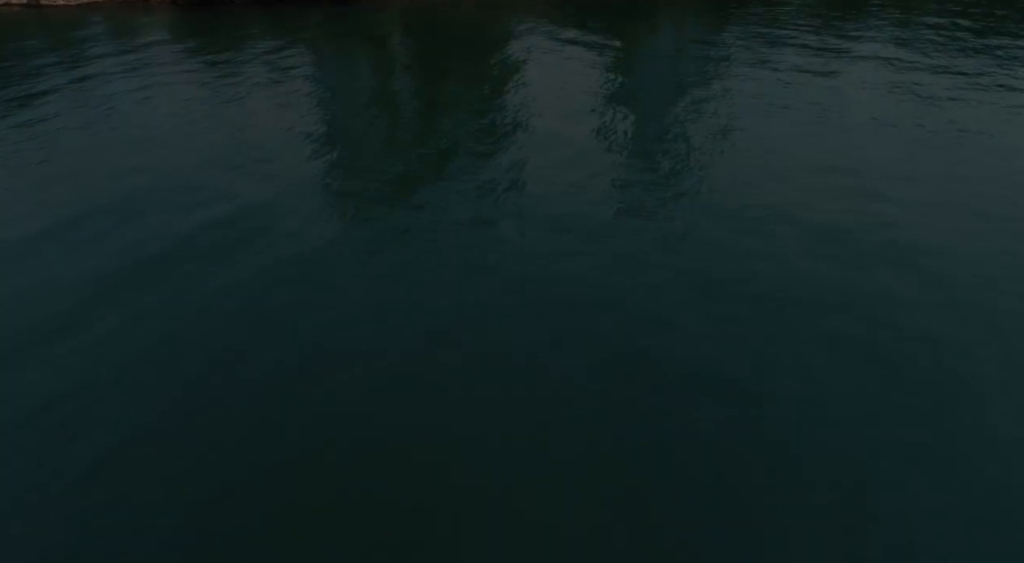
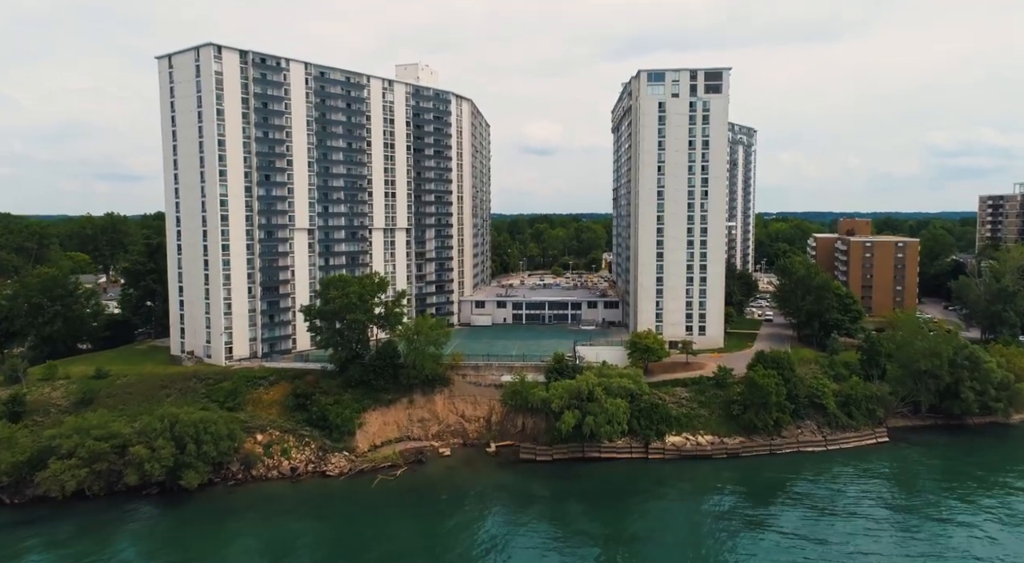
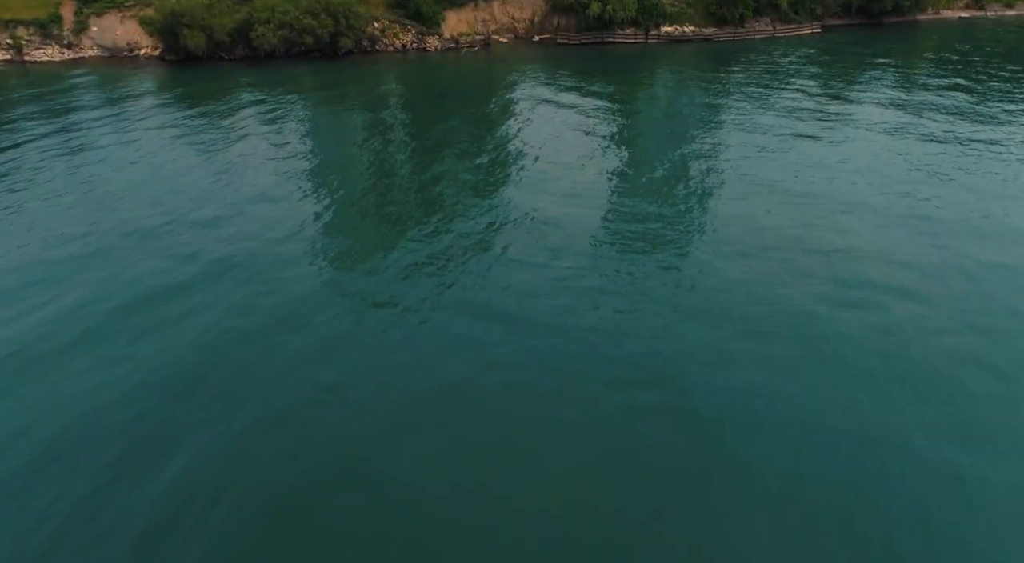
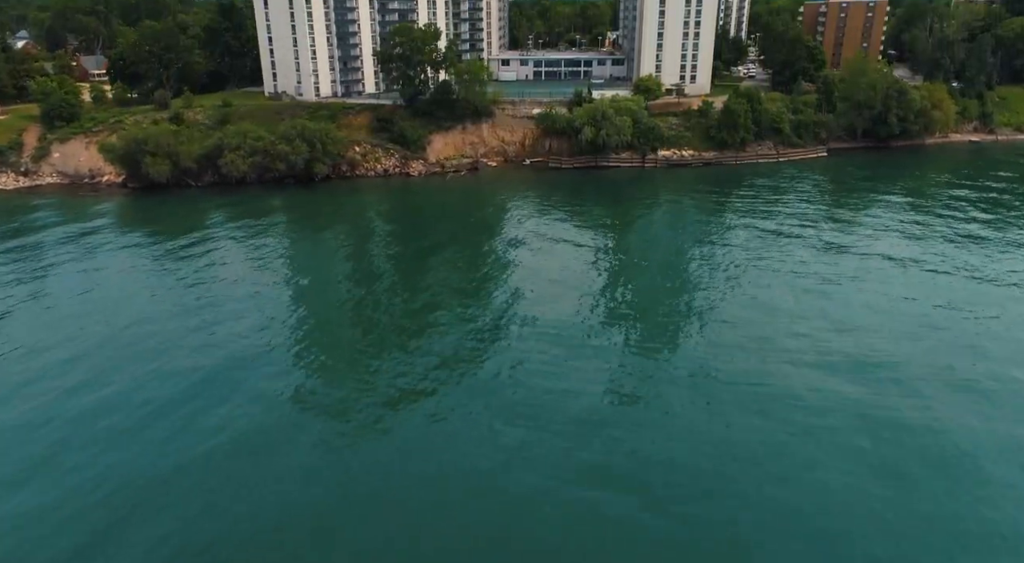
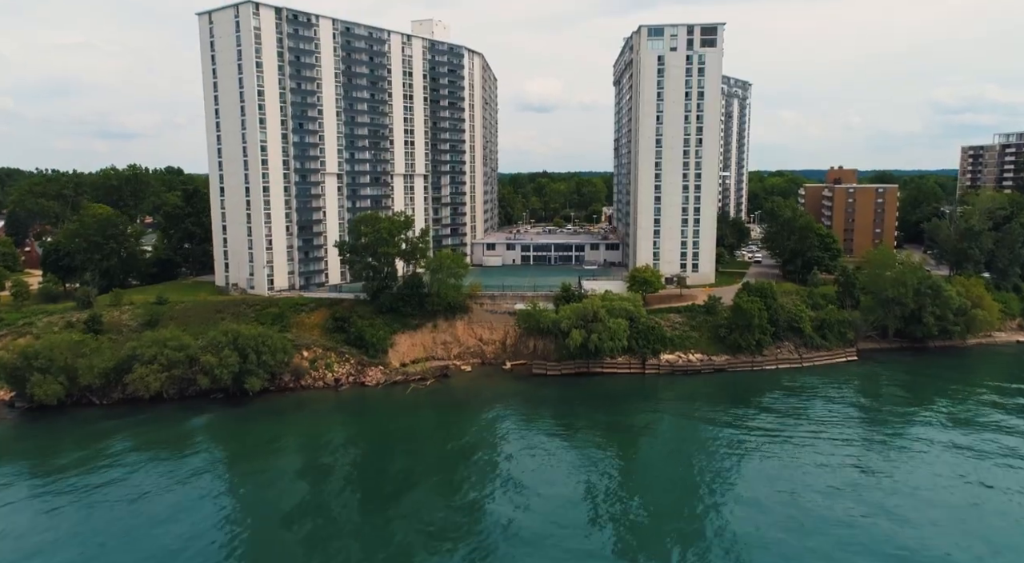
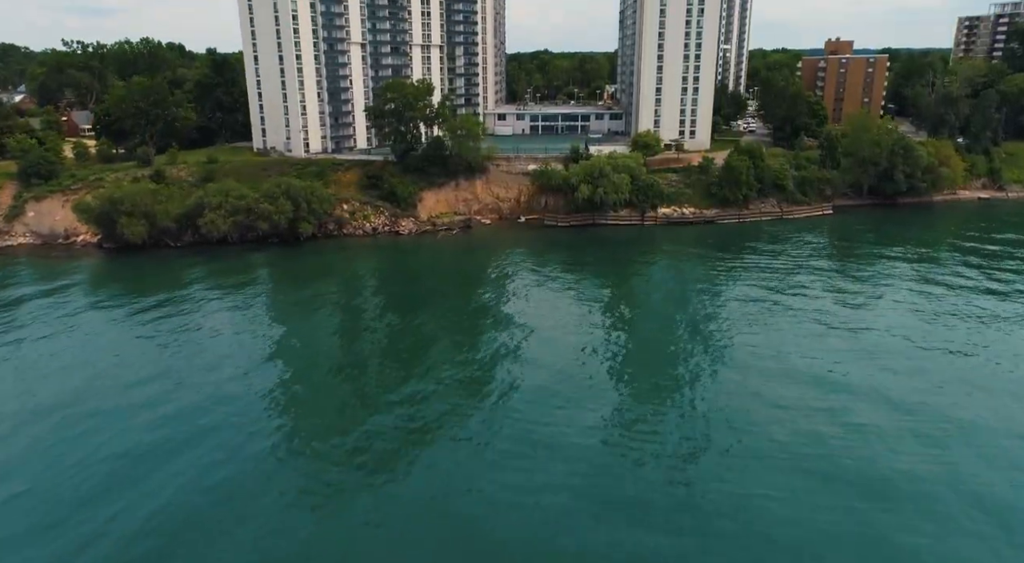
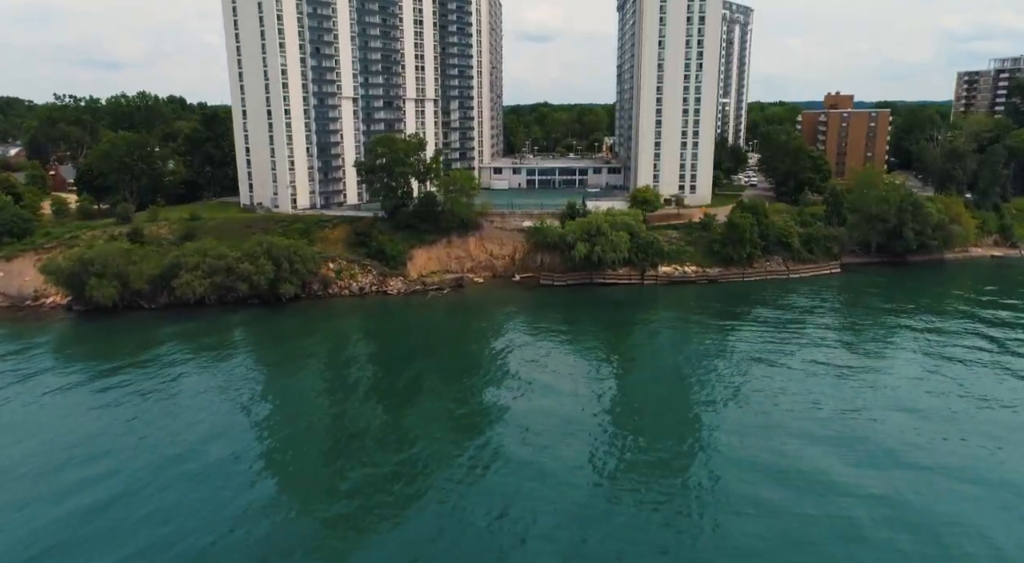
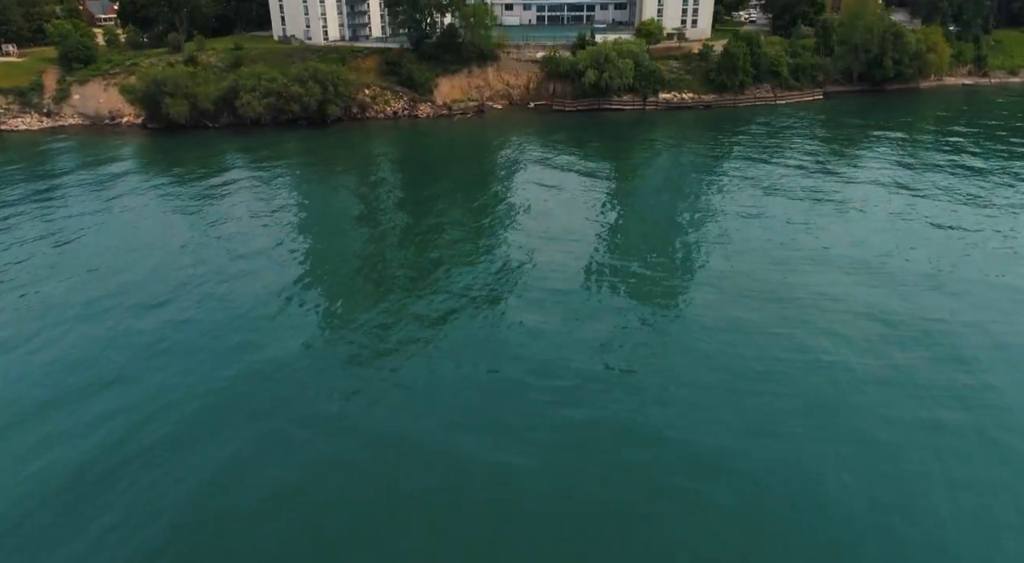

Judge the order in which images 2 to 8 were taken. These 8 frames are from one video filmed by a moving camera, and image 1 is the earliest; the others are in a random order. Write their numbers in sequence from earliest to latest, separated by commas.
3, 8, 4, 6, 7, 5, 2
